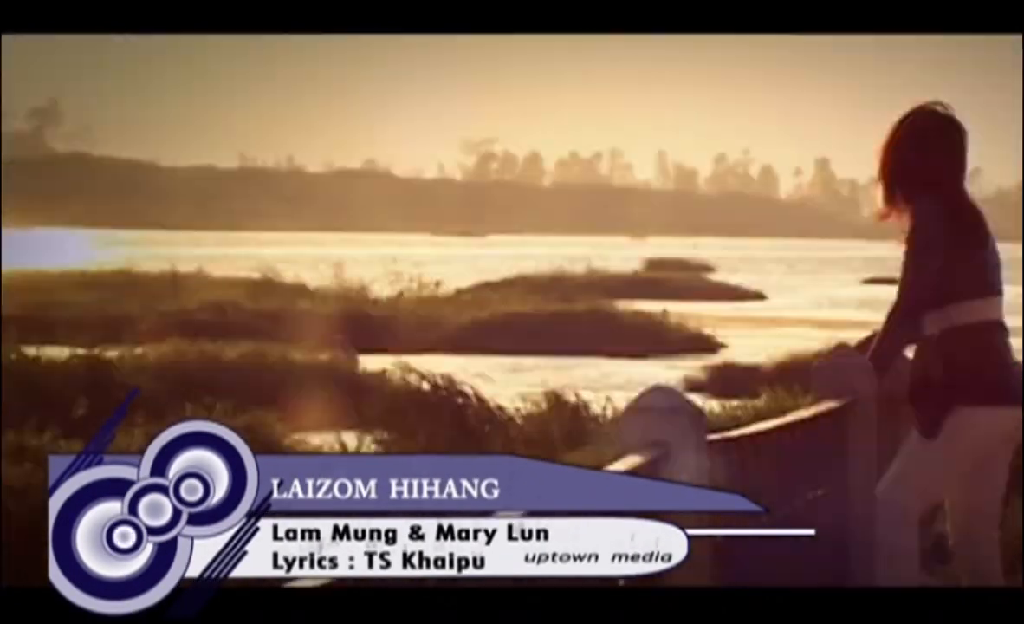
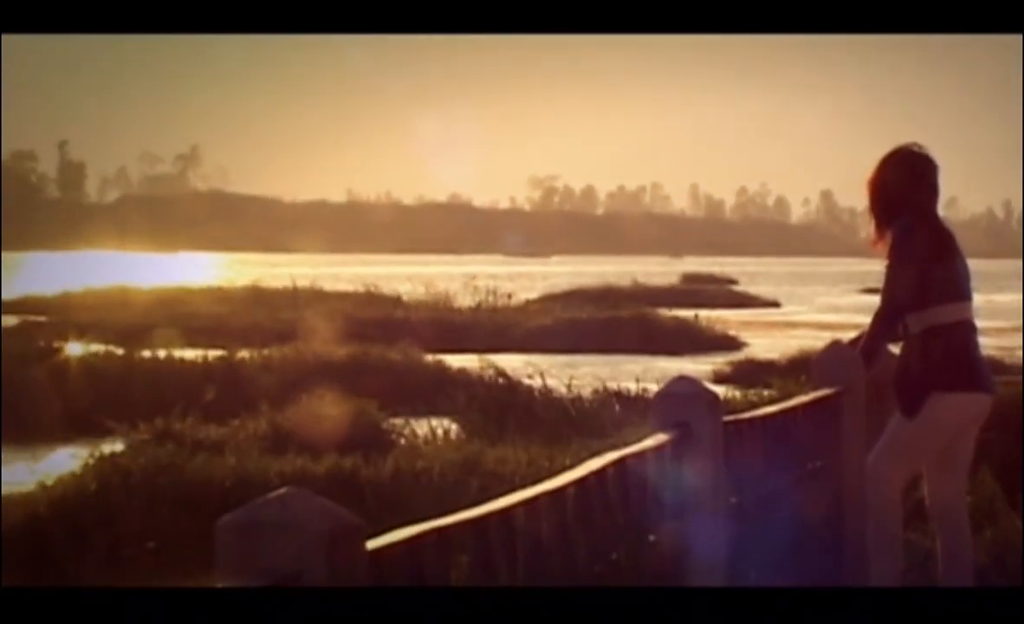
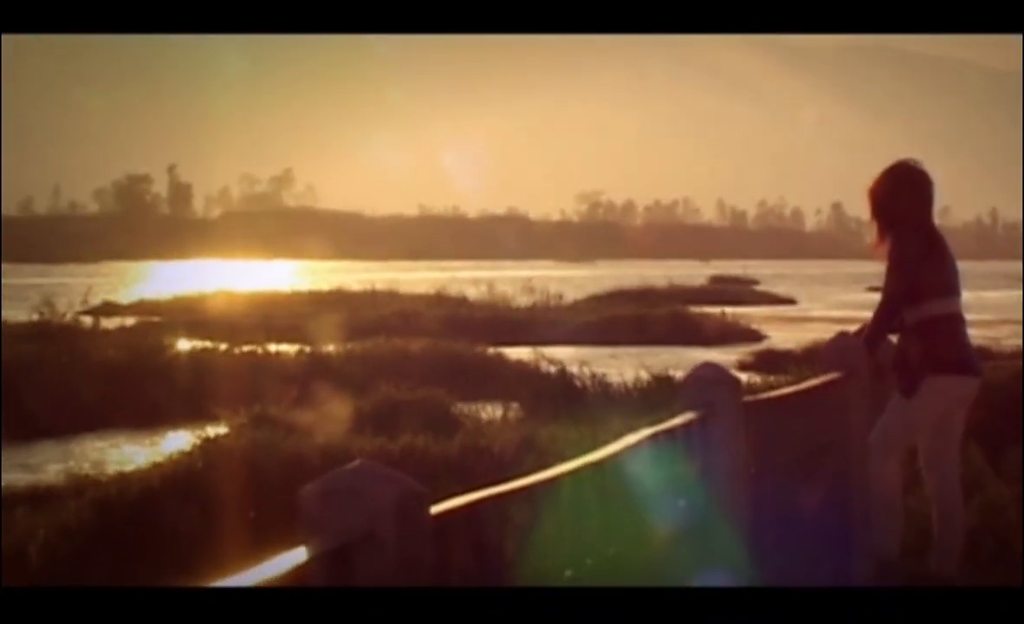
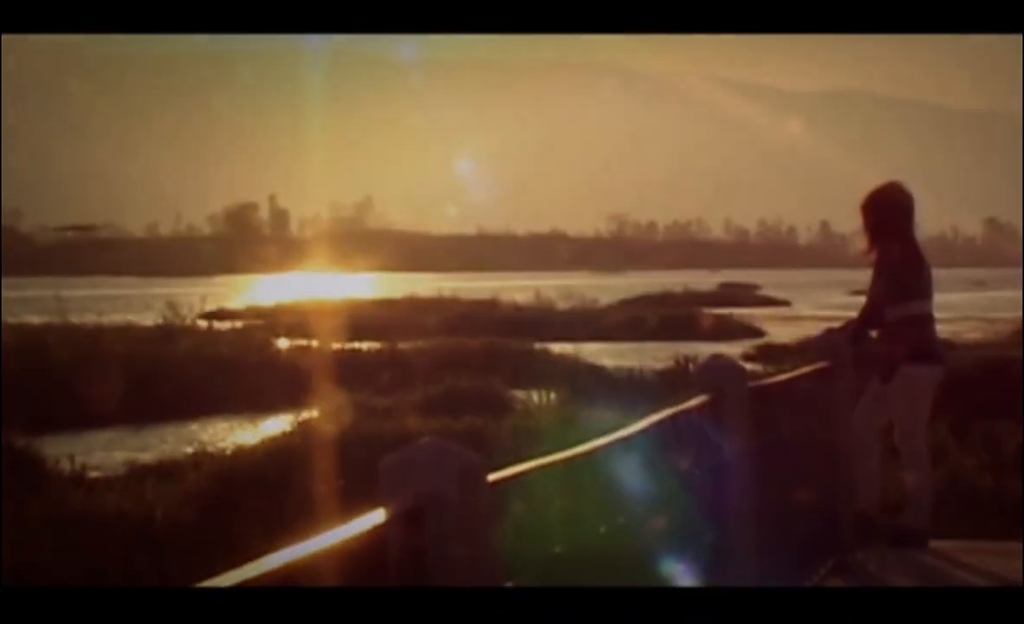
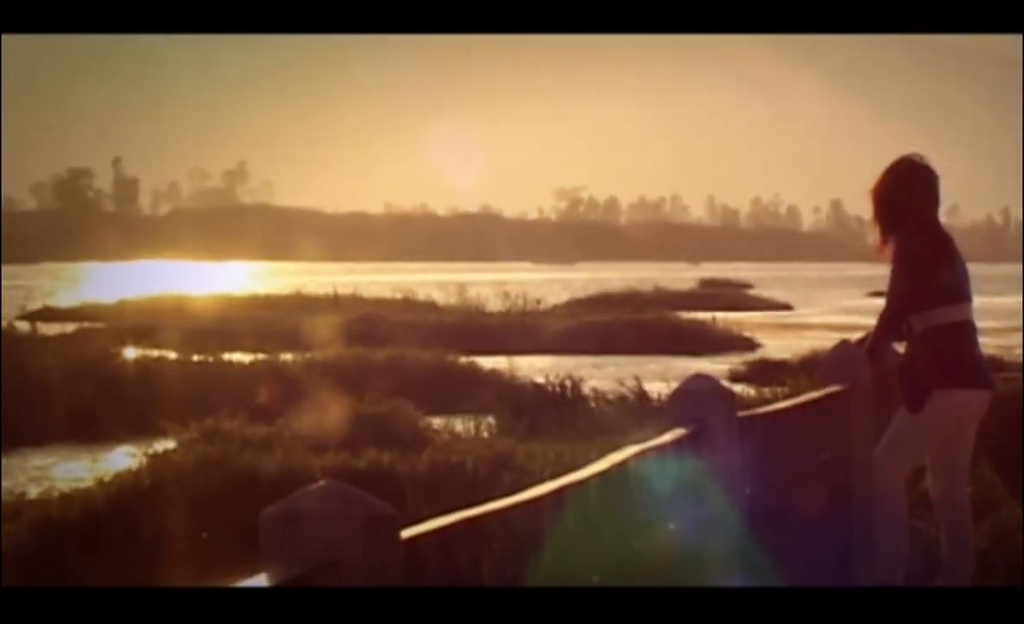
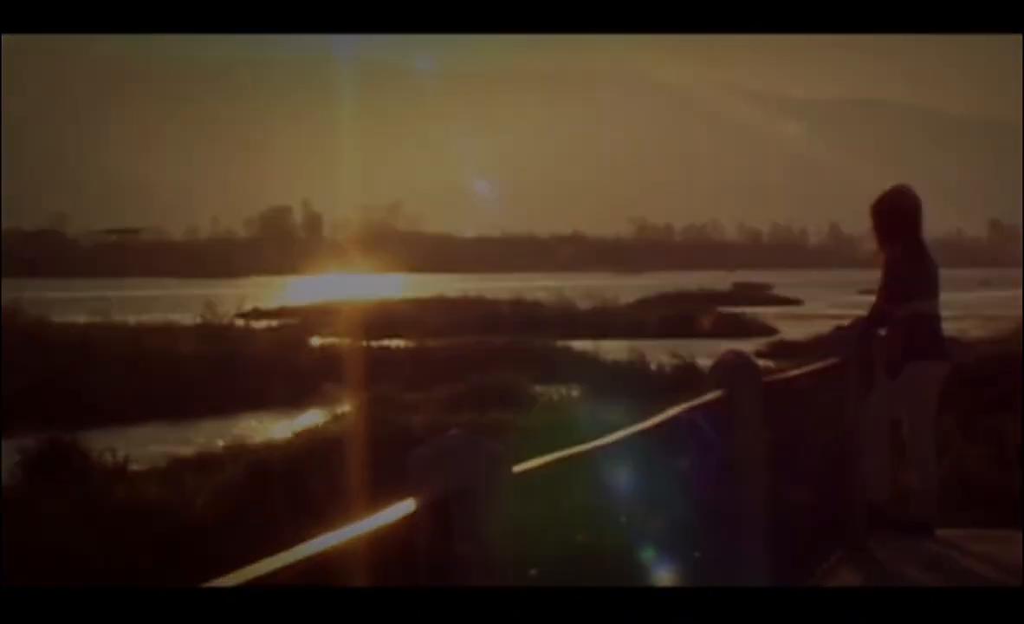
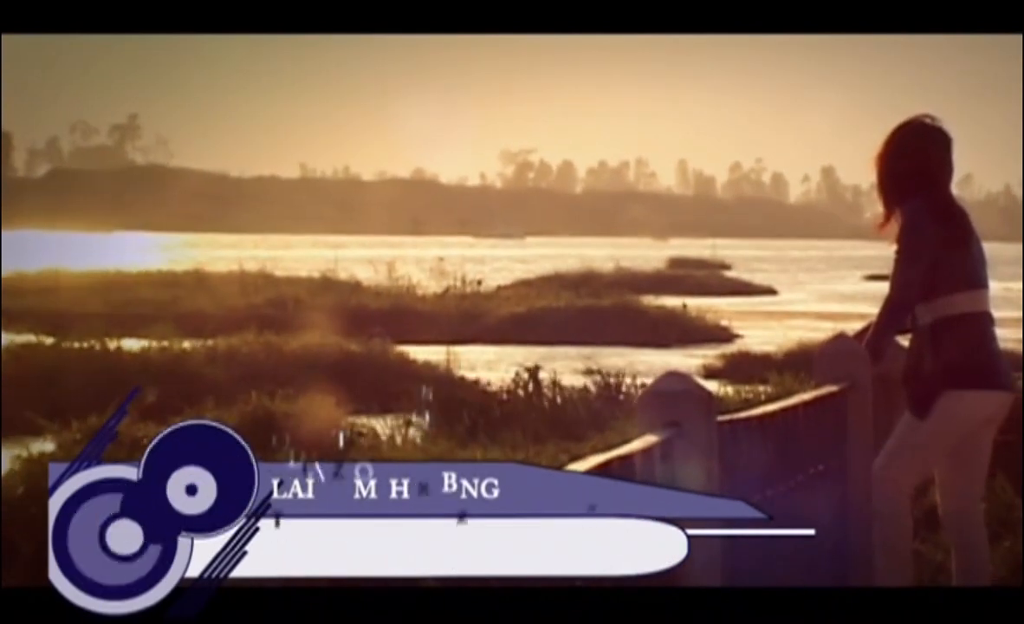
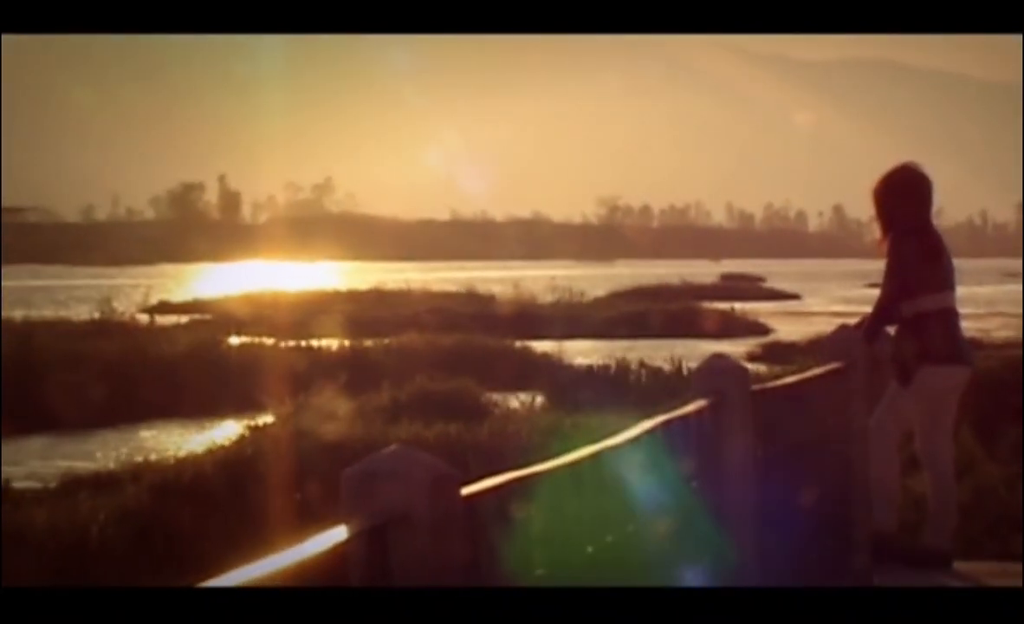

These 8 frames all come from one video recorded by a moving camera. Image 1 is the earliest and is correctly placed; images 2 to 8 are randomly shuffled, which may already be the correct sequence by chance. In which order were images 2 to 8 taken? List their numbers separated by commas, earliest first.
7, 2, 5, 3, 8, 4, 6
